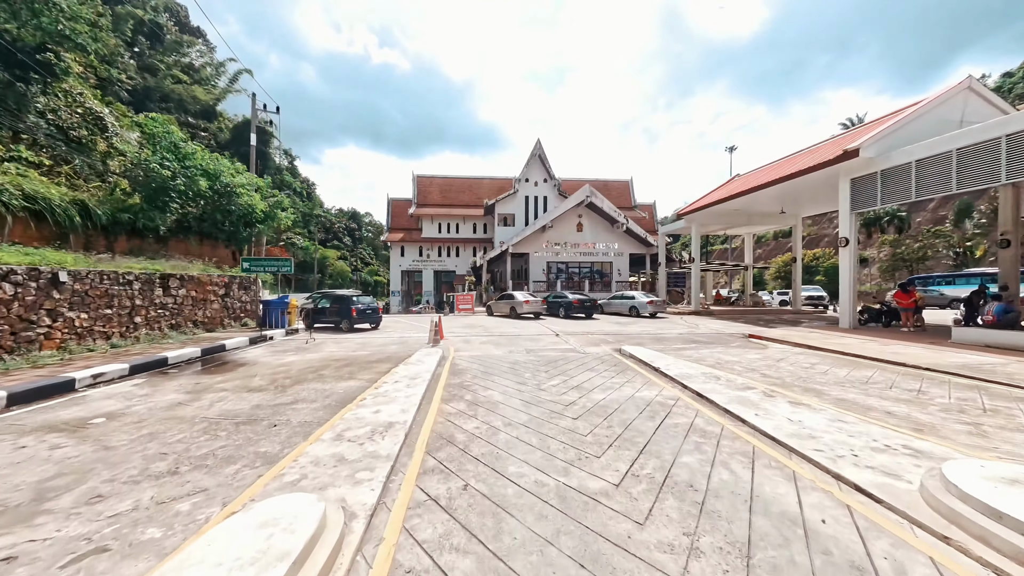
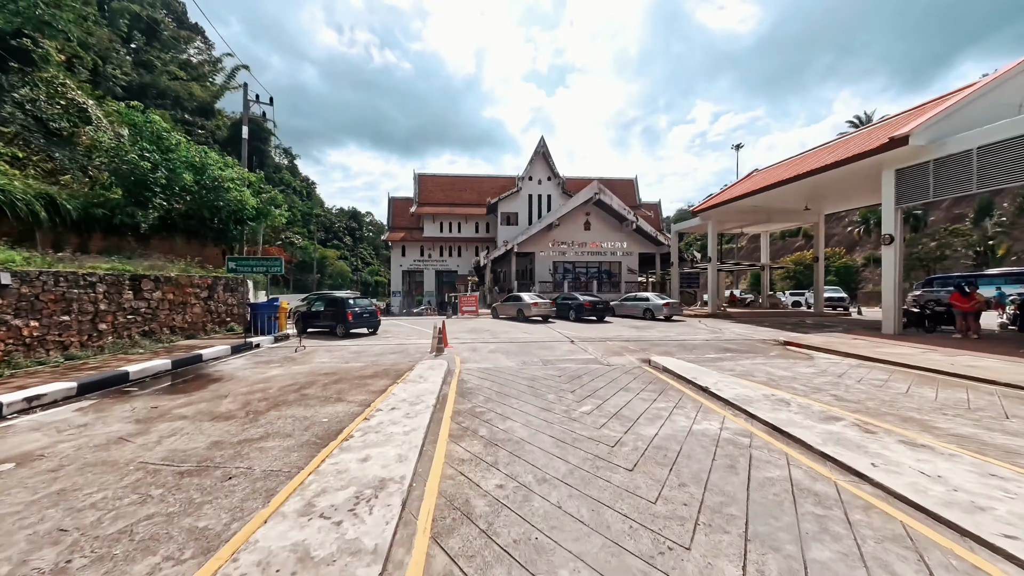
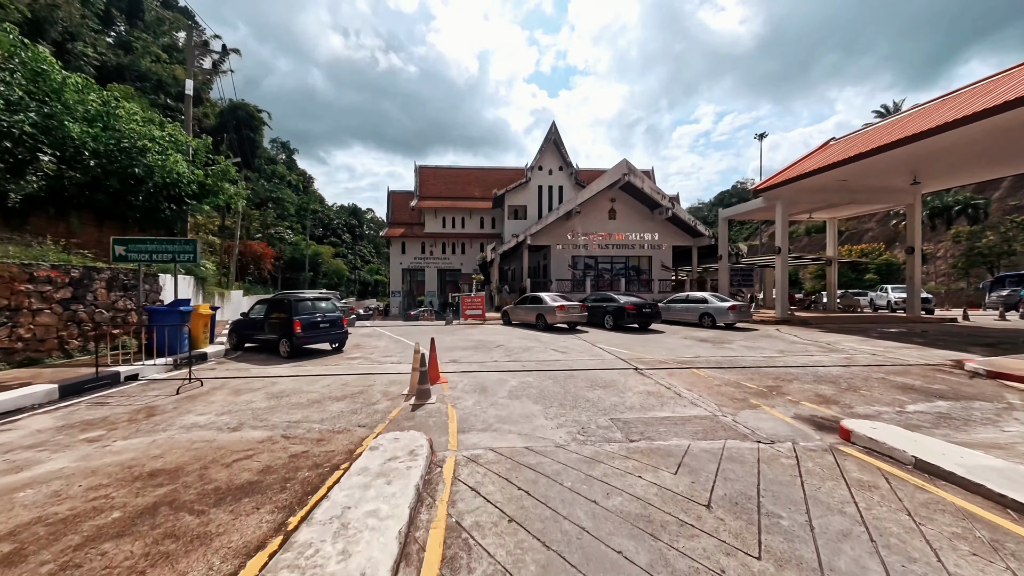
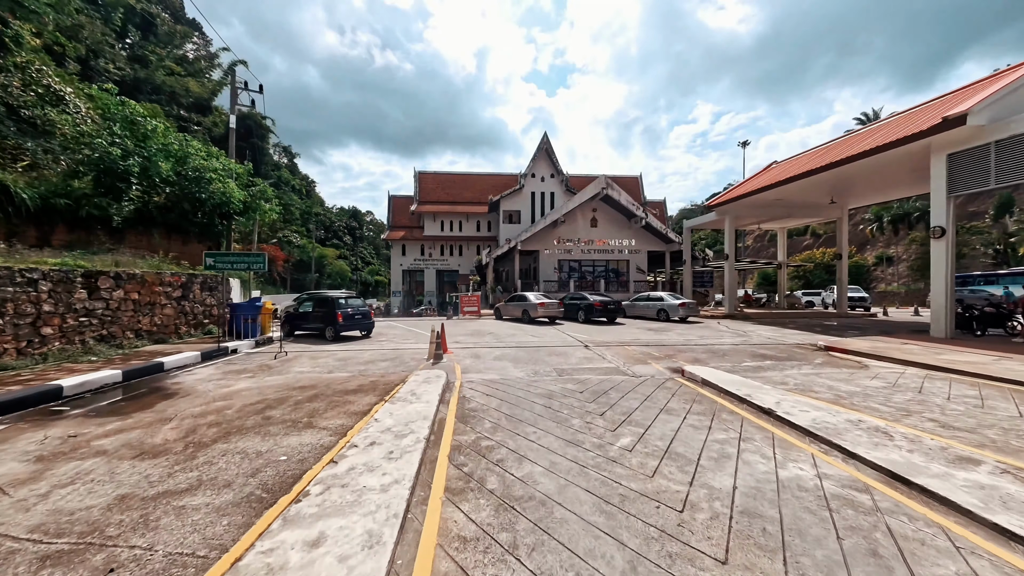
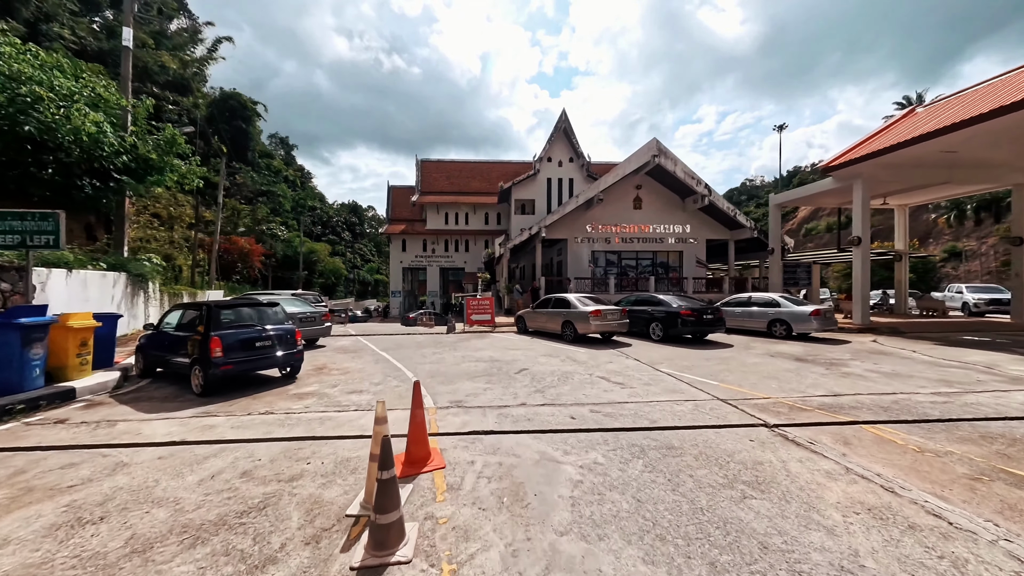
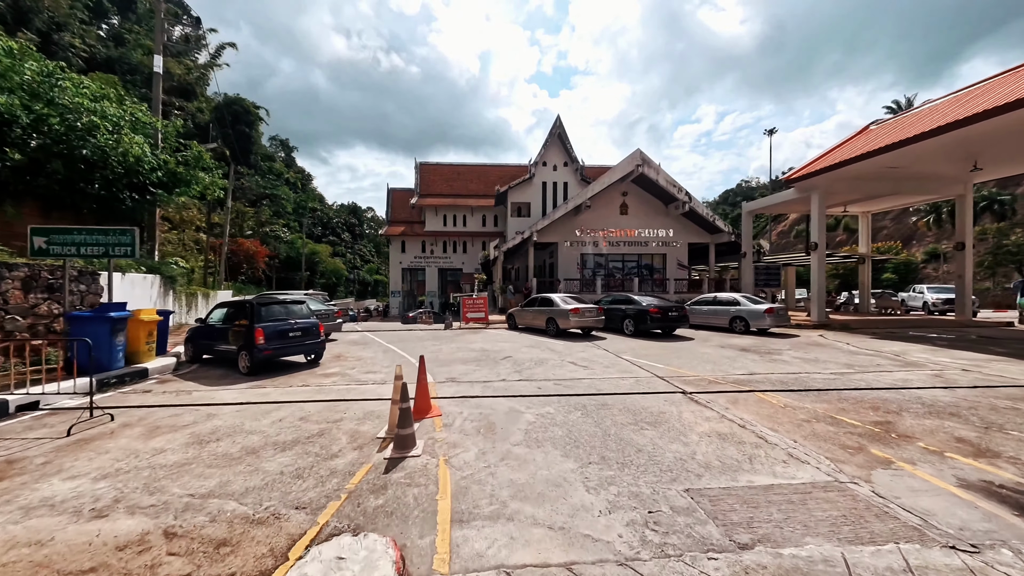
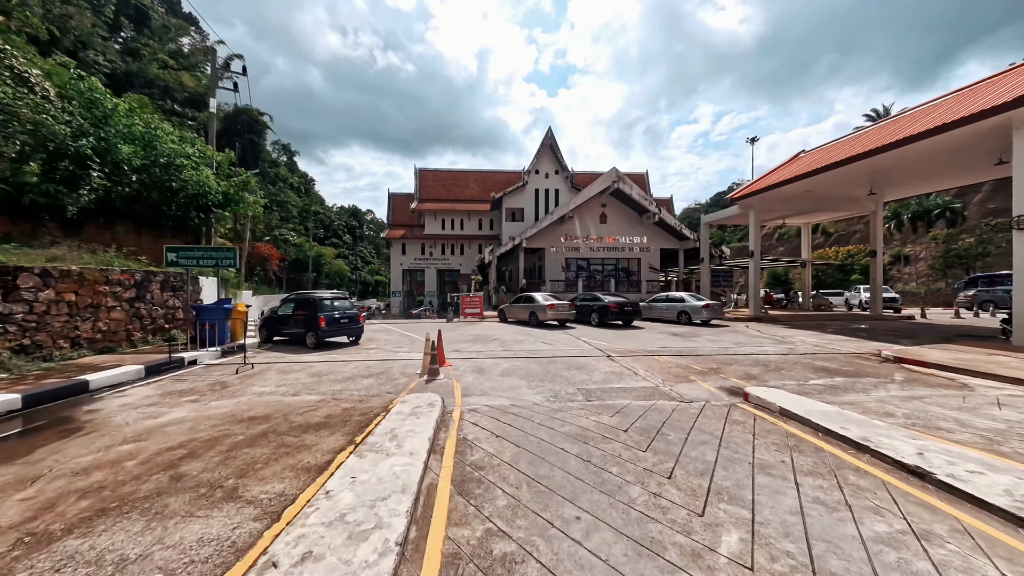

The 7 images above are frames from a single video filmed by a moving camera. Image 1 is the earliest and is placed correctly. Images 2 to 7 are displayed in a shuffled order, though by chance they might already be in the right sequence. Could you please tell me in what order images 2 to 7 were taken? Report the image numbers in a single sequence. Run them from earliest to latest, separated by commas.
2, 4, 7, 3, 6, 5
